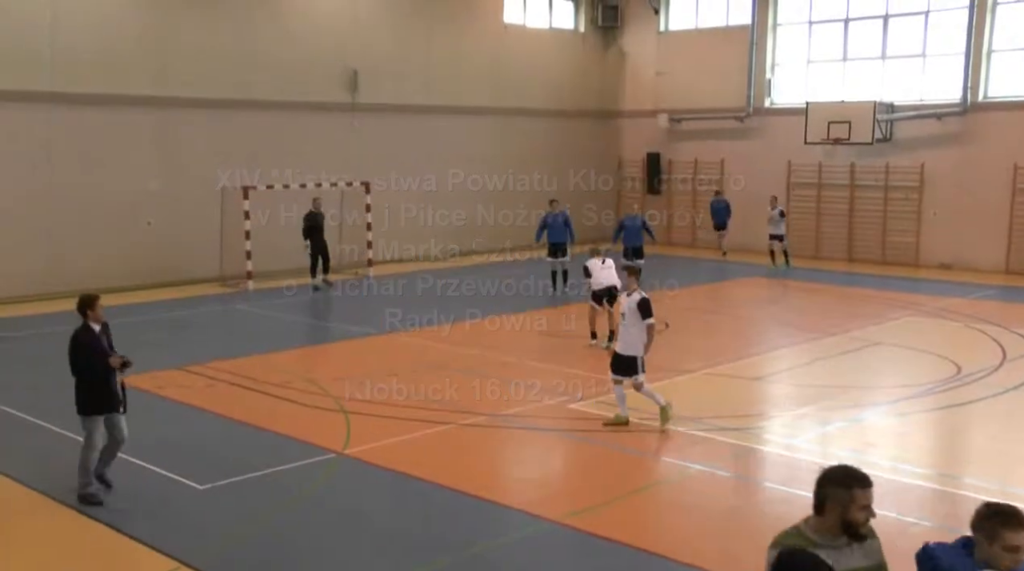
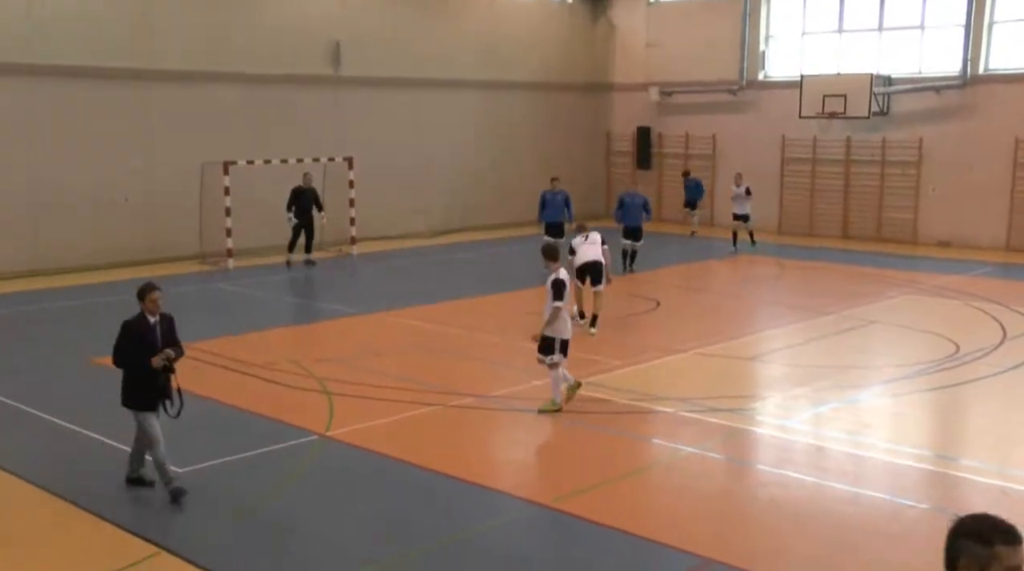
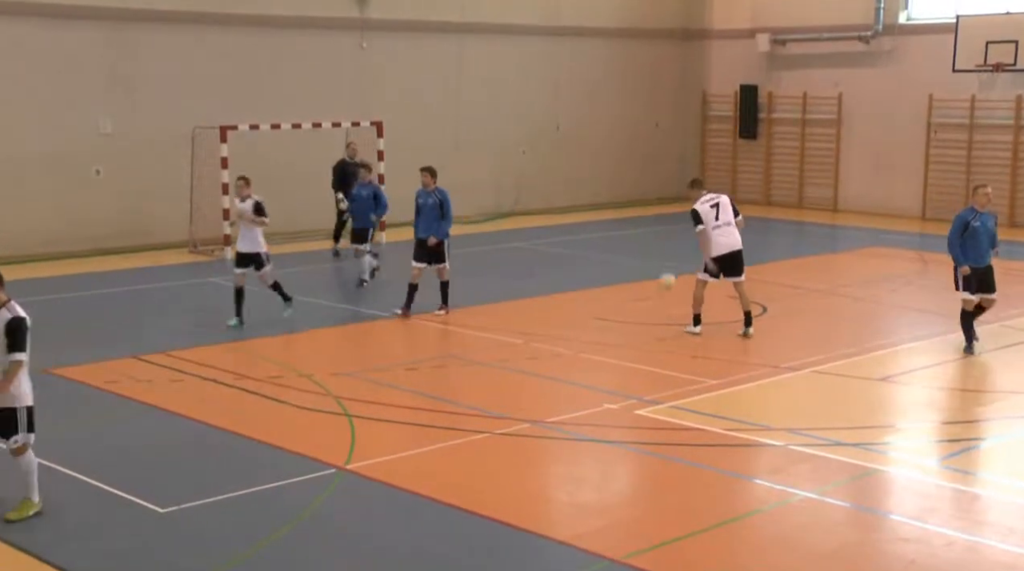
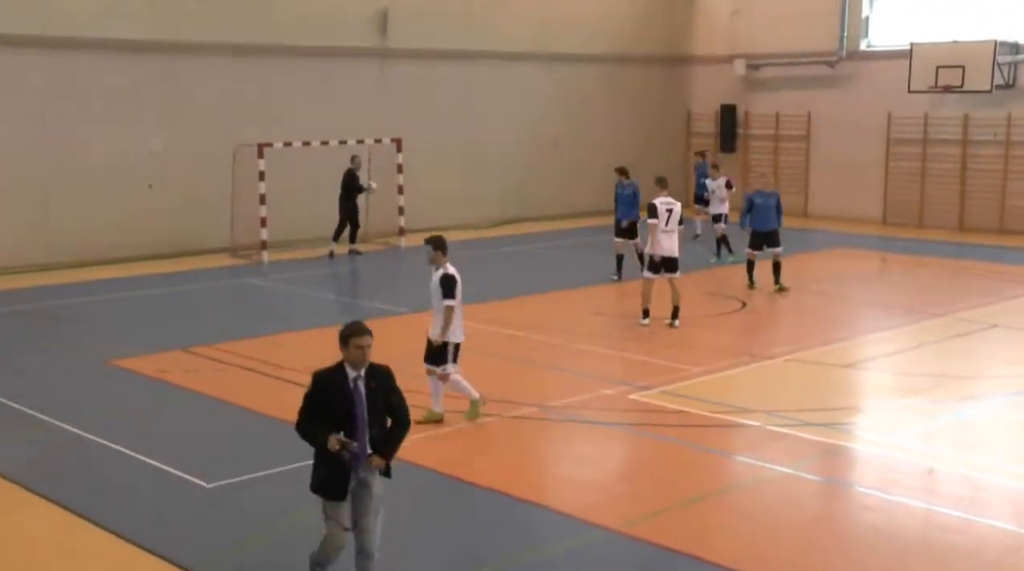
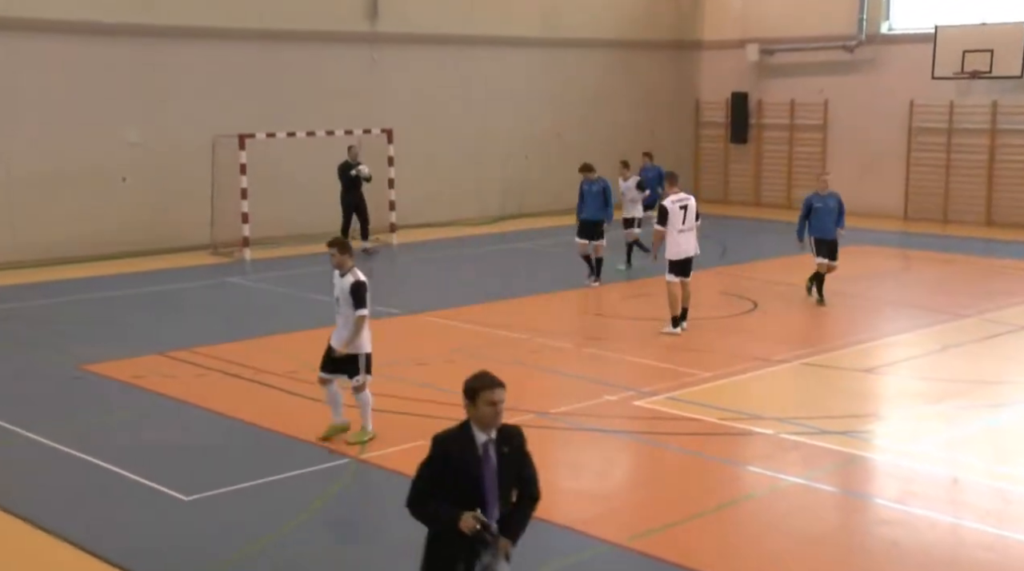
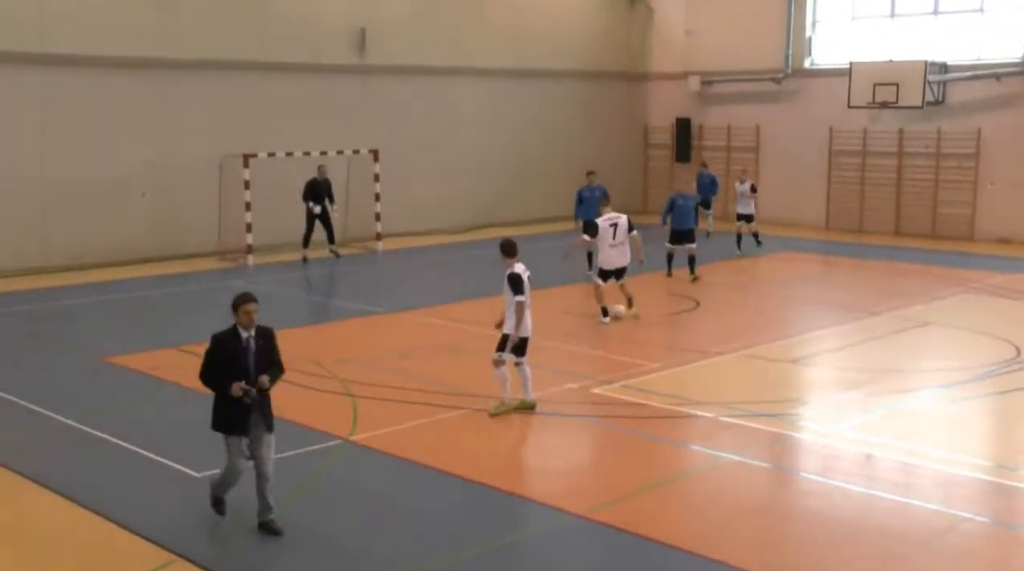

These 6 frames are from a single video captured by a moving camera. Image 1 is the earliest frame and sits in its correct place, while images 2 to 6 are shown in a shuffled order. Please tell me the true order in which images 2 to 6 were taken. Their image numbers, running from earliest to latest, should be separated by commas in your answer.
2, 6, 4, 5, 3
